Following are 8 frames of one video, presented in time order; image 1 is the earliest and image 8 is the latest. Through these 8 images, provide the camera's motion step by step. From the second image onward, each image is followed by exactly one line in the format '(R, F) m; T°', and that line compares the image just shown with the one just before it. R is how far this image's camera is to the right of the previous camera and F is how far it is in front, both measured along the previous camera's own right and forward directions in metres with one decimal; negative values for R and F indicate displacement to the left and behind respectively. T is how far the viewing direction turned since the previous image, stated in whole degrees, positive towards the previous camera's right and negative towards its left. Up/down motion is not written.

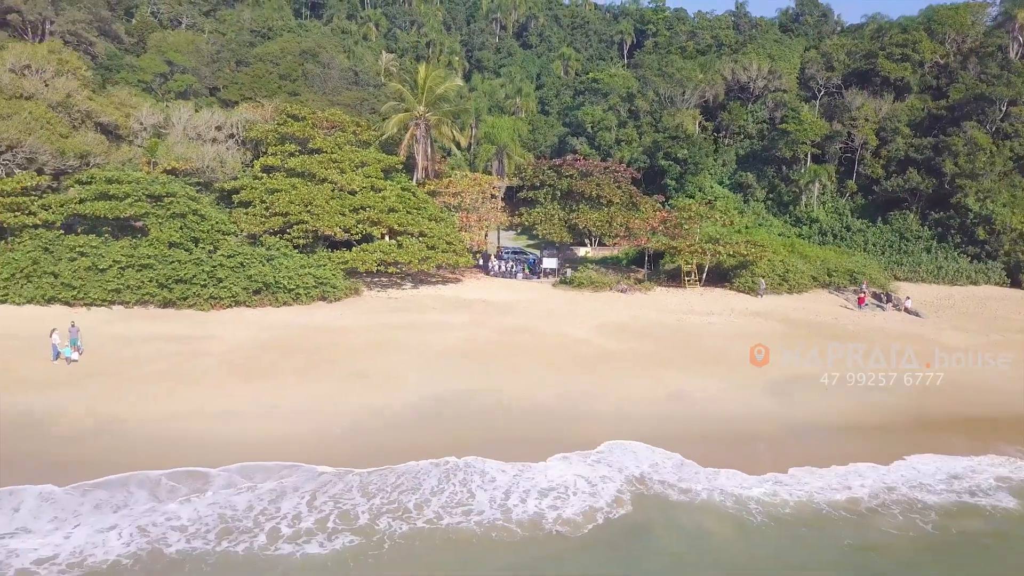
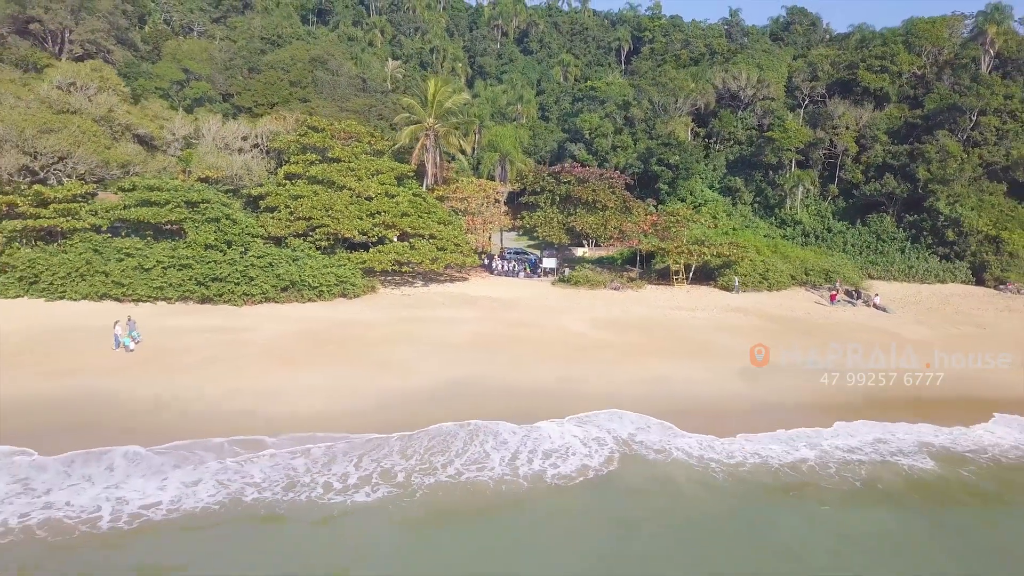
(-0.1, -2.2) m; 0°
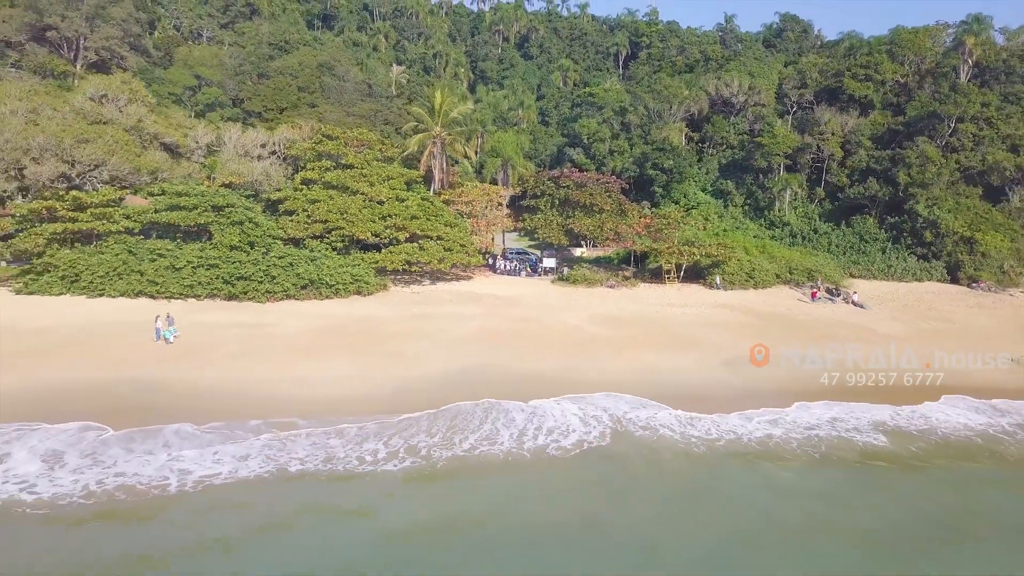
(-0.1, -1.8) m; 0°
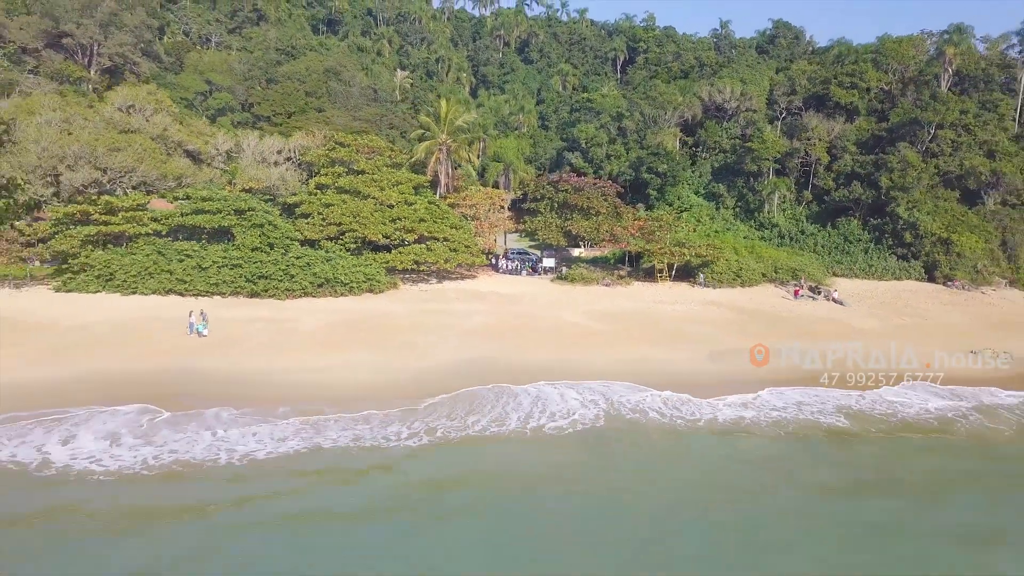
(-0.1, -1.8) m; 0°
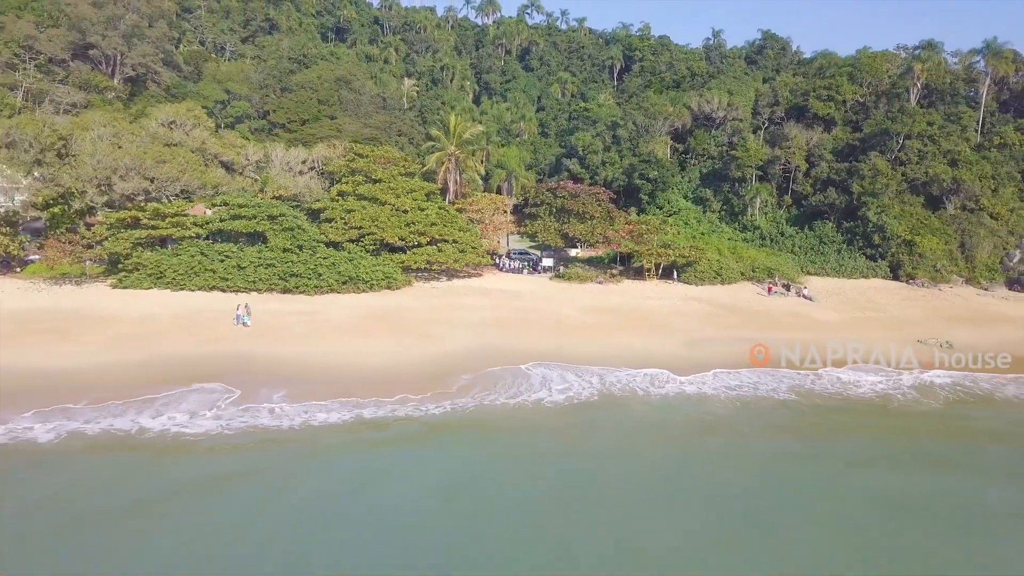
(-0.1, -3.3) m; 0°
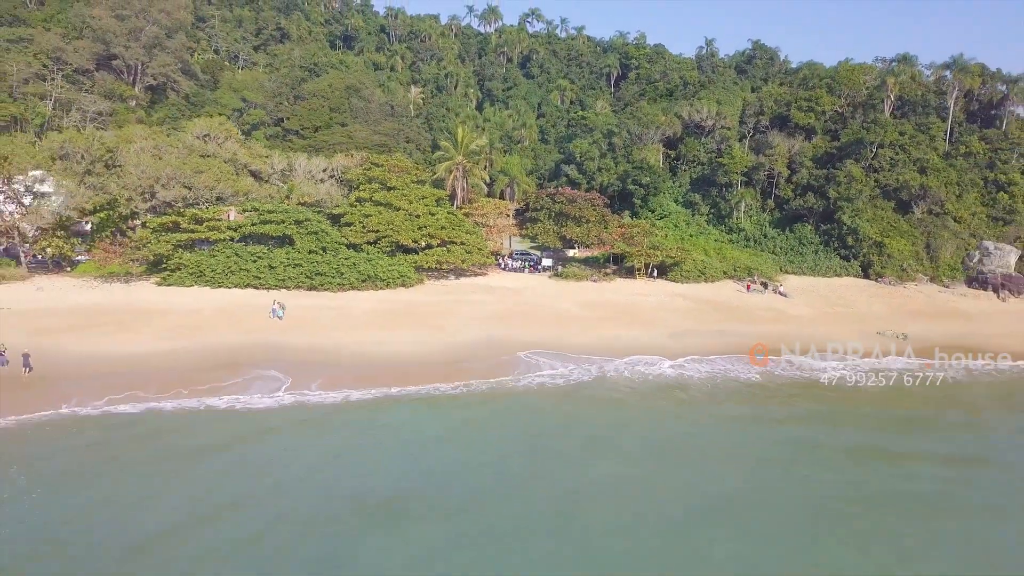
(-0.1, -3.2) m; 0°
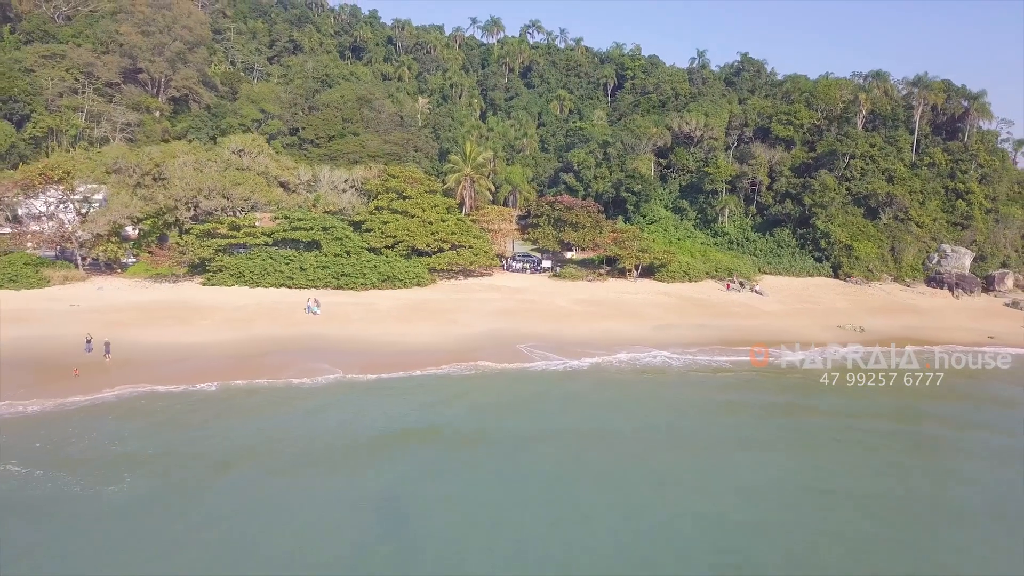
(-0.1, -4.0) m; 0°
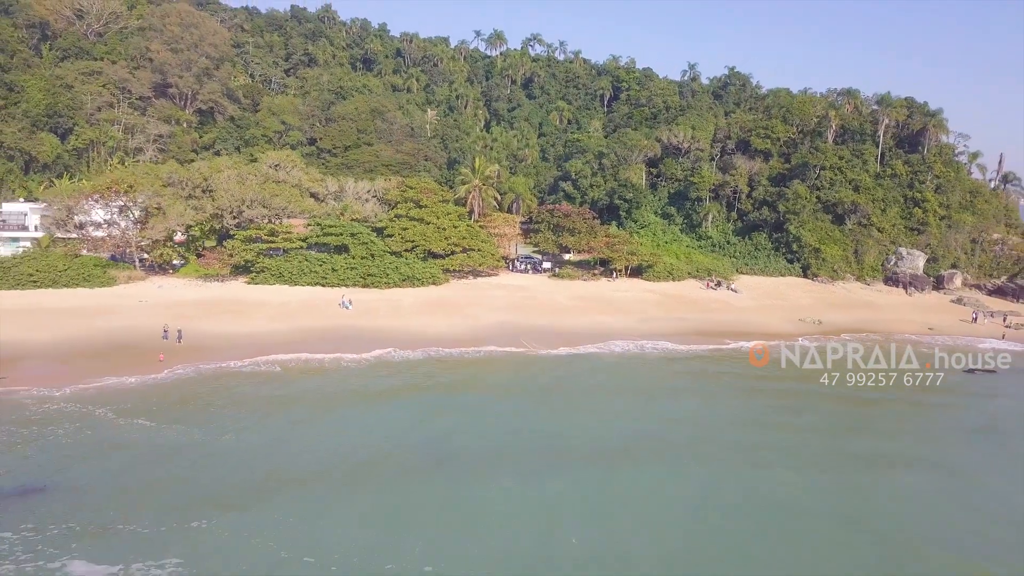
(-0.2, -5.2) m; 0°
